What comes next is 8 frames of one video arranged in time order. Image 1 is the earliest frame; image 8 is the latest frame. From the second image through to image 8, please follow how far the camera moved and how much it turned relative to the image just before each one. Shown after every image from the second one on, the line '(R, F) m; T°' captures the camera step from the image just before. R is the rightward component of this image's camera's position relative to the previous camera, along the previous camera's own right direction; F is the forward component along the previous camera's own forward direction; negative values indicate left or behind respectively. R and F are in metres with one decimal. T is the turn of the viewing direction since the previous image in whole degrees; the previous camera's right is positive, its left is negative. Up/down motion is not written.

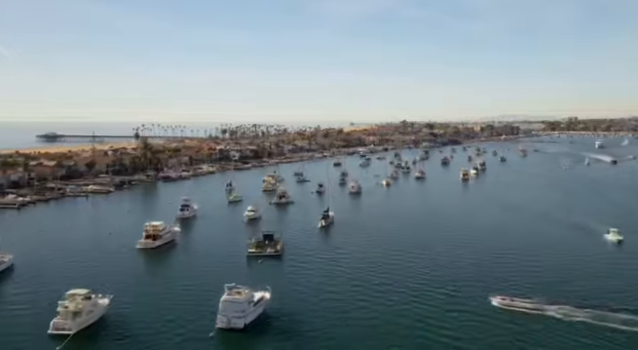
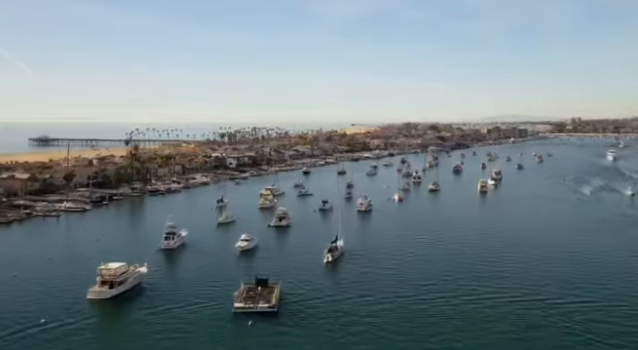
(-0.1, +3.6) m; 0°
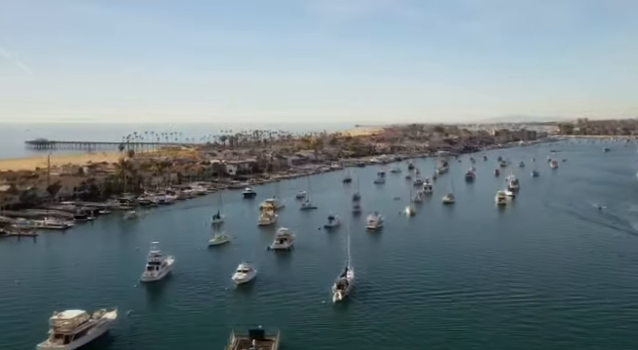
(-0.1, +2.6) m; 0°
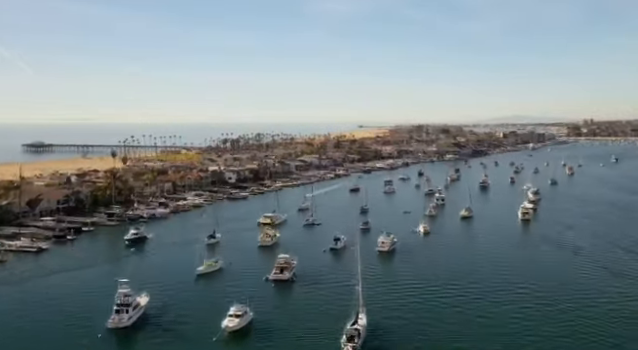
(-0.1, +2.7) m; 0°
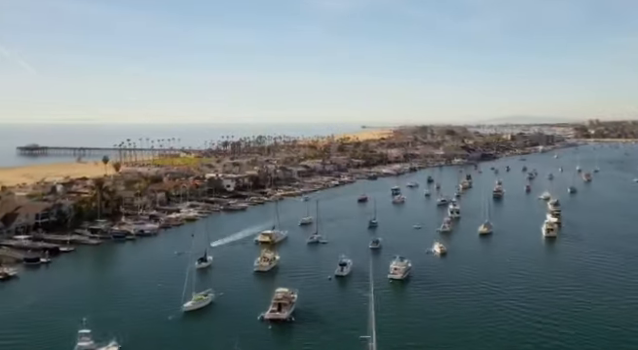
(-0.1, +2.6) m; 0°
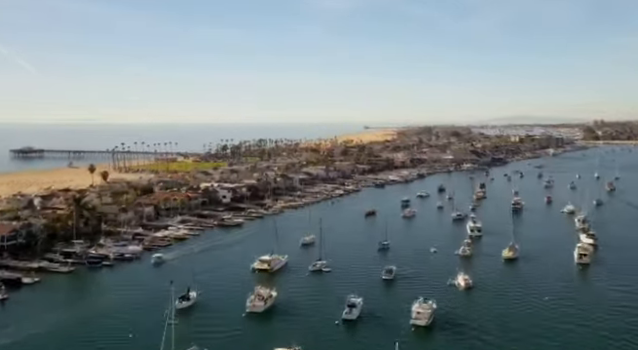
(-0.1, +3.2) m; 0°
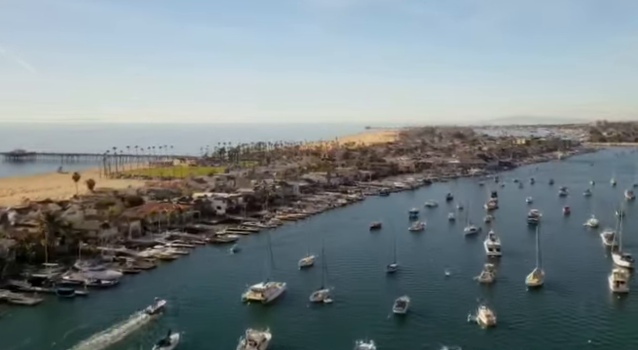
(-0.1, +2.7) m; 0°
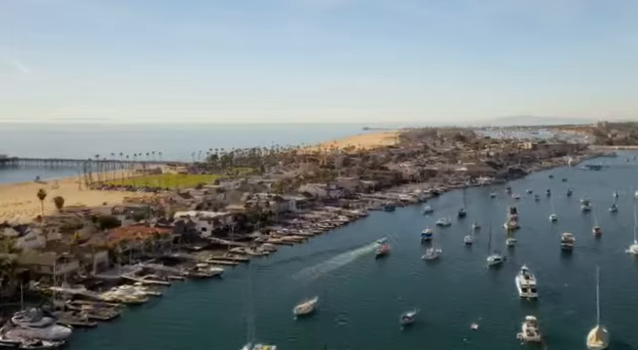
(0.0, +4.3) m; 0°
